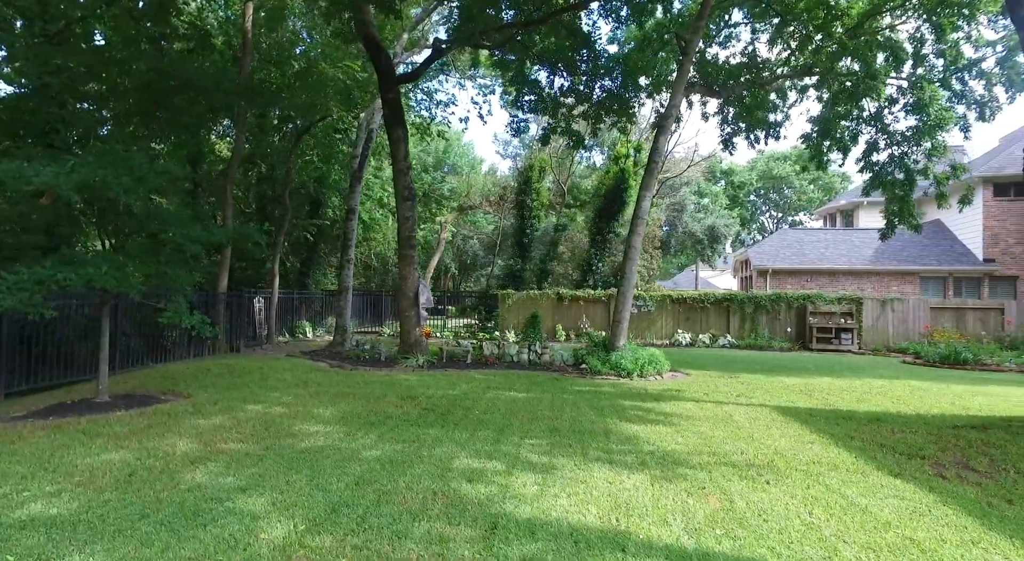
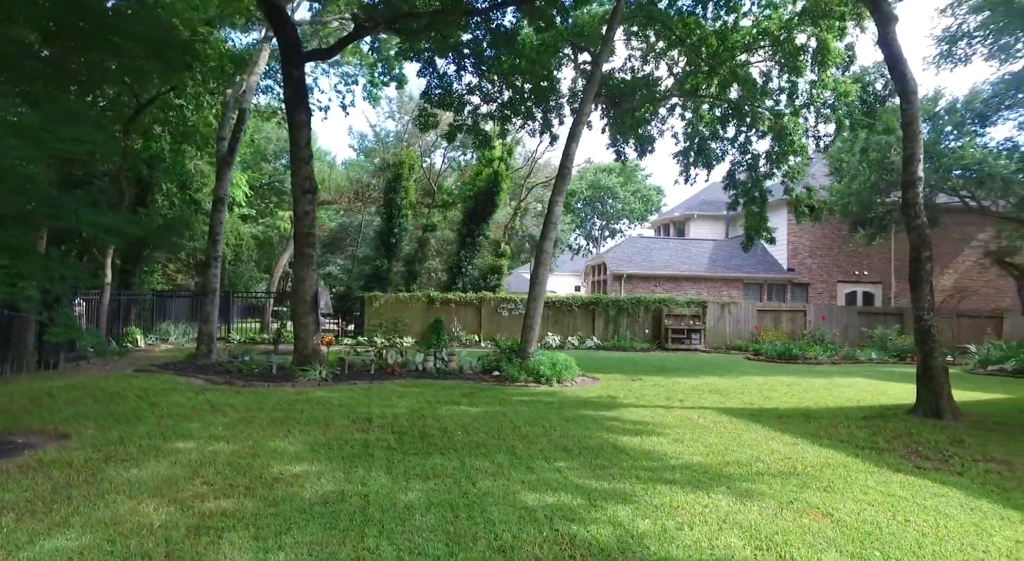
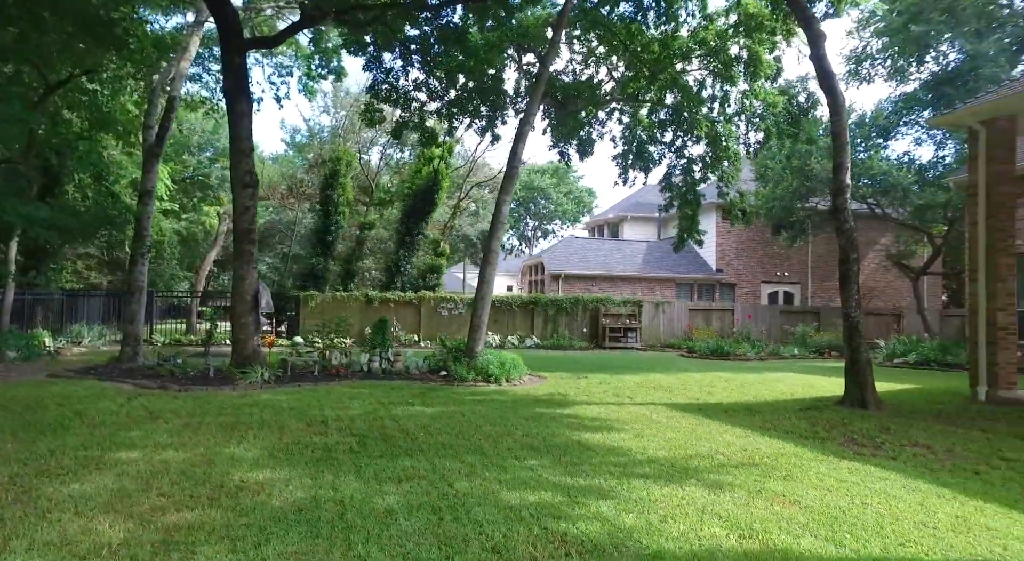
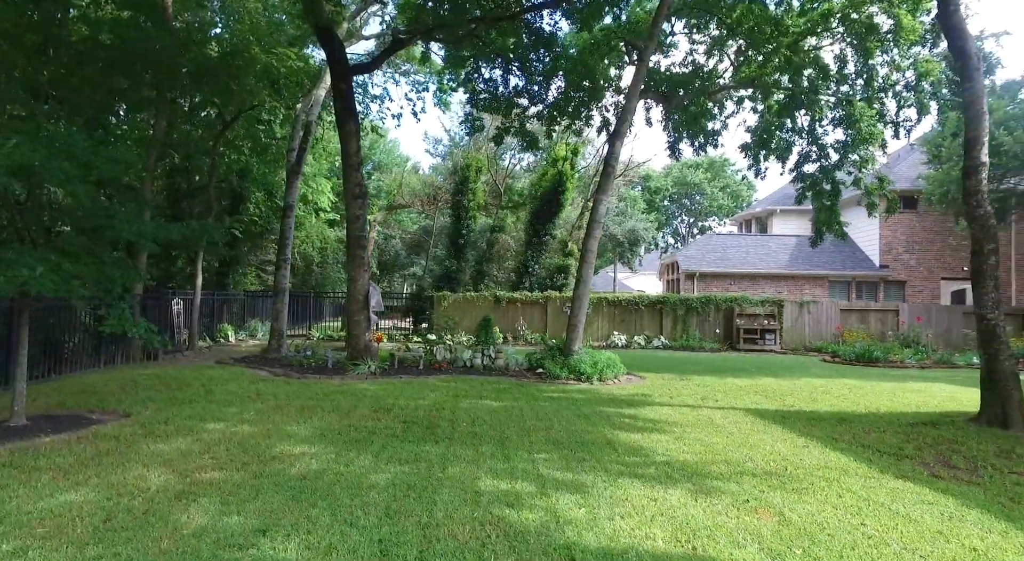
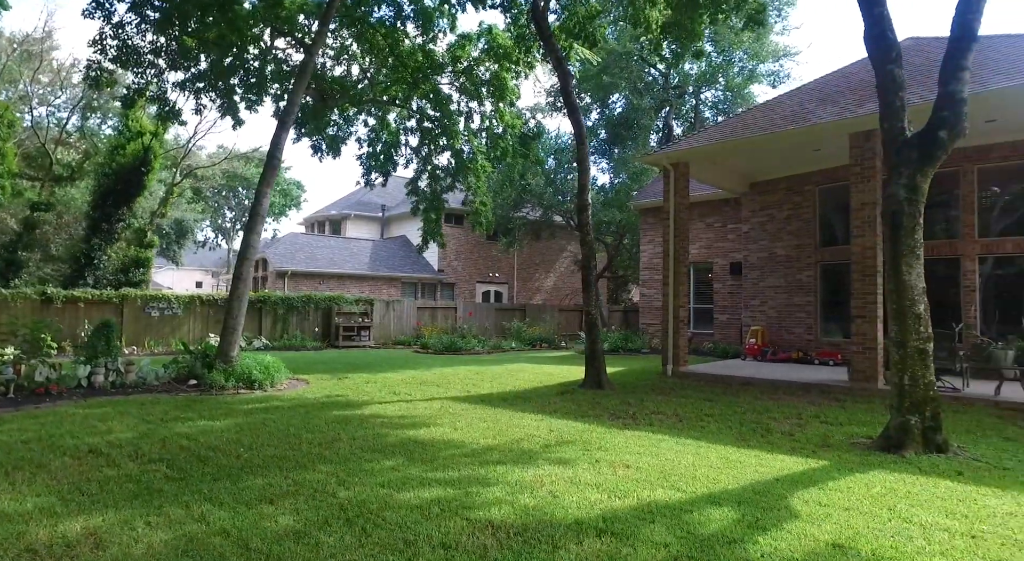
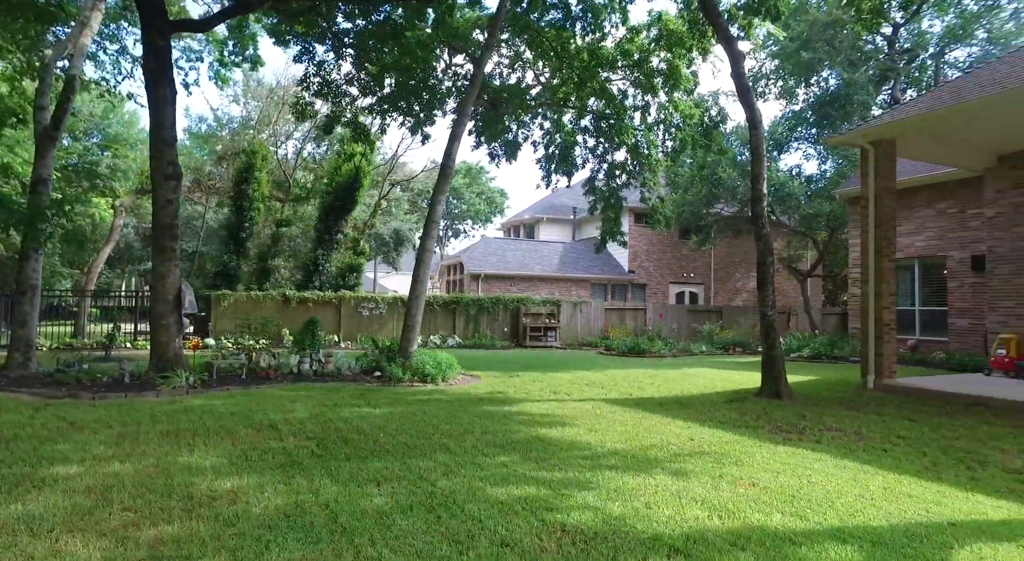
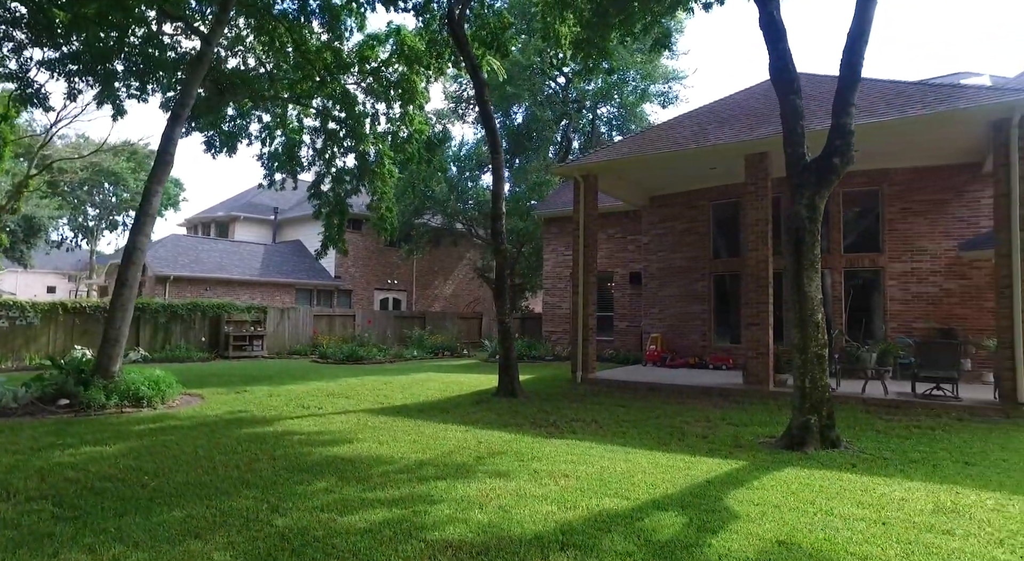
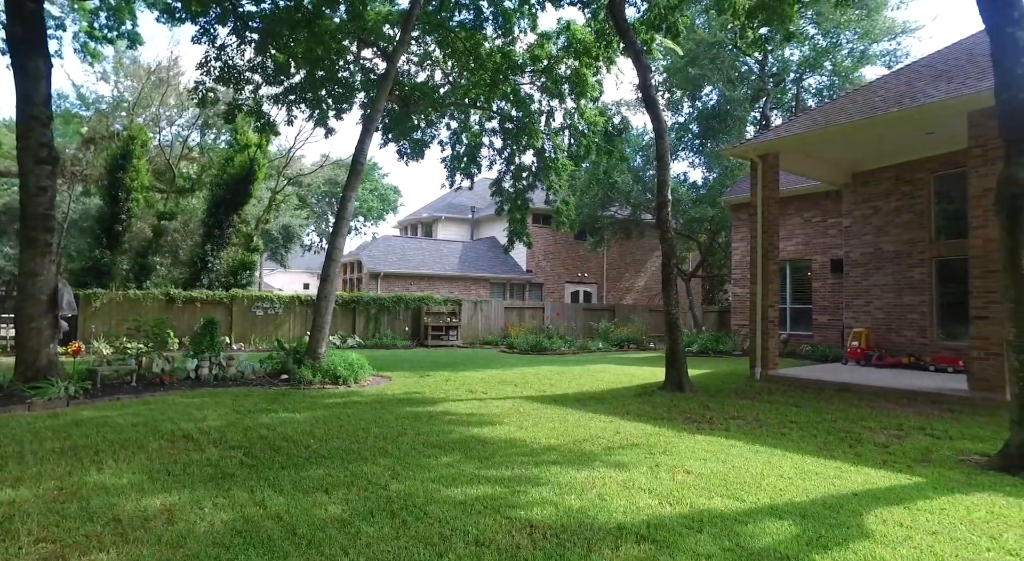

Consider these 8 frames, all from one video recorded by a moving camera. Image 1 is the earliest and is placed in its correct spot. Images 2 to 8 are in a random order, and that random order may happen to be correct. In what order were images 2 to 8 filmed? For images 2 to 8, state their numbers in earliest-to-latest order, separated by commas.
4, 2, 3, 6, 8, 5, 7
